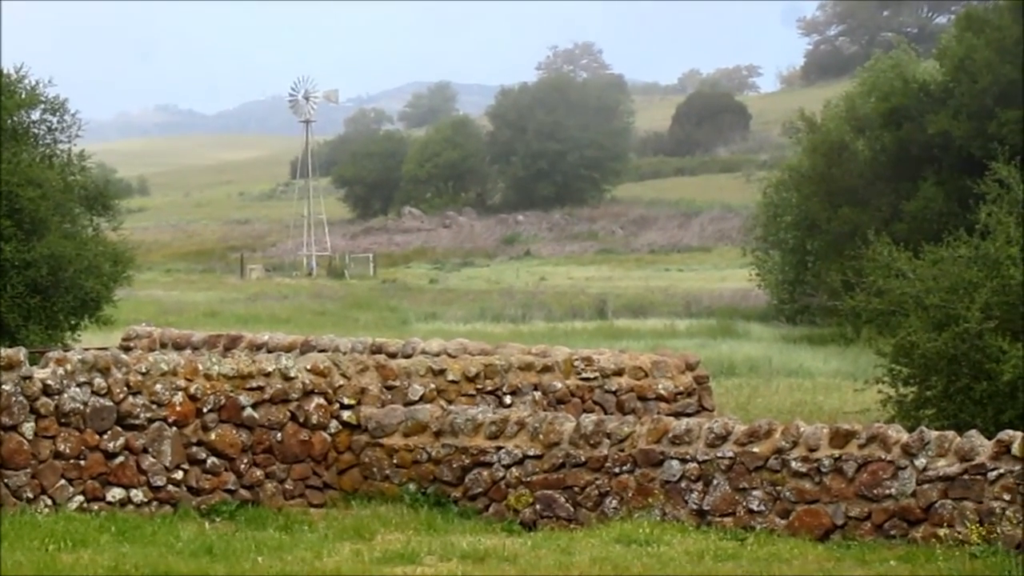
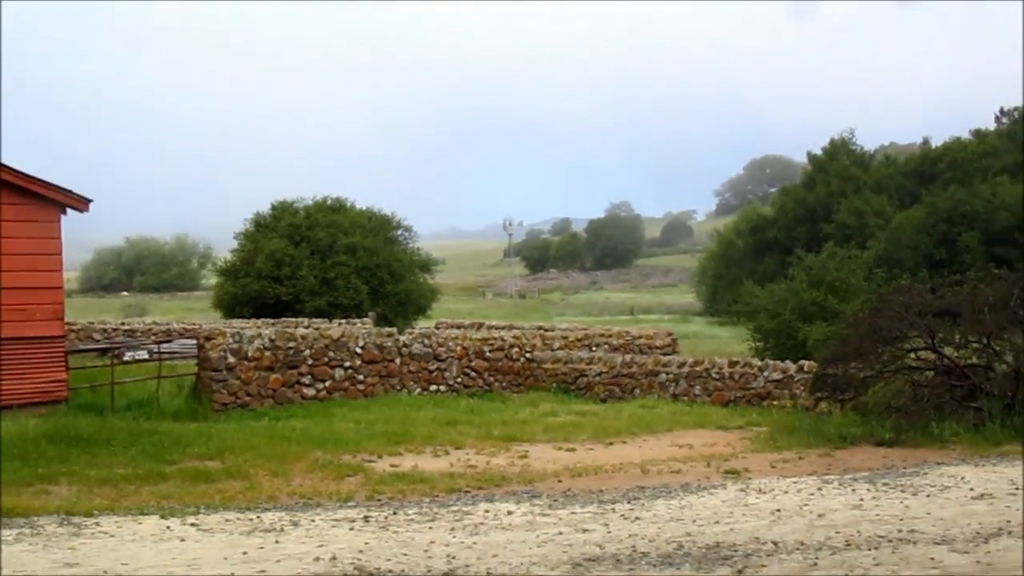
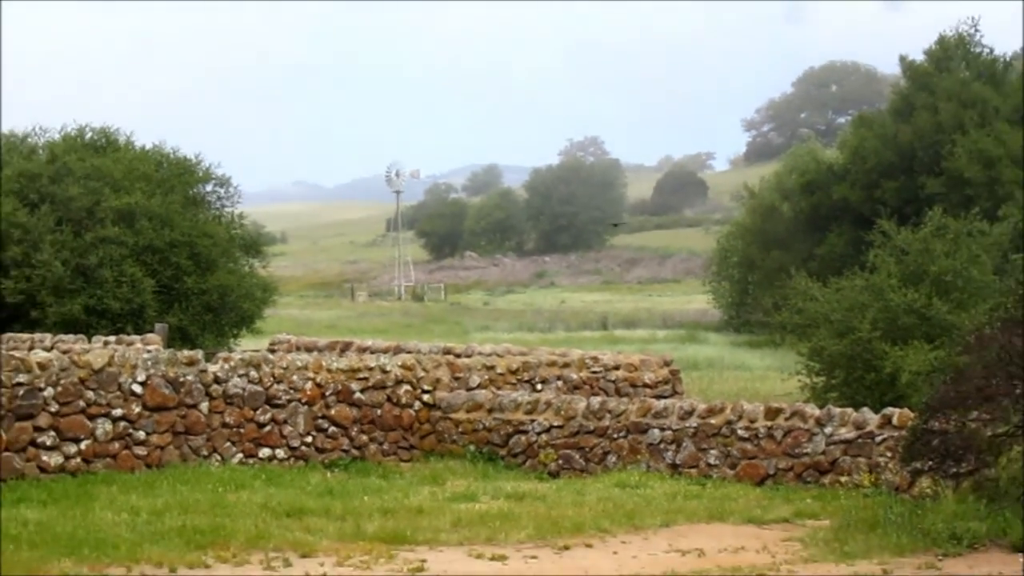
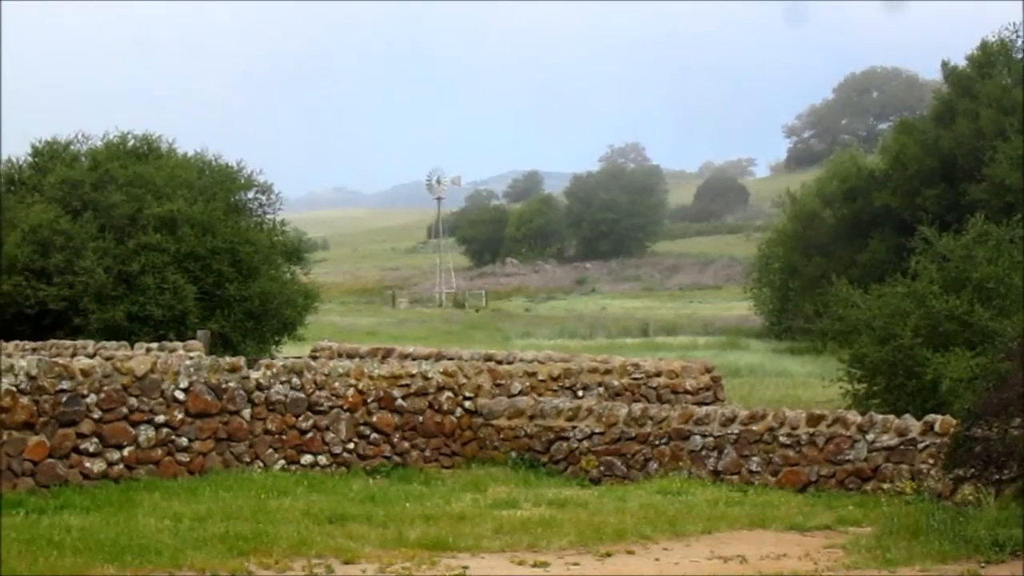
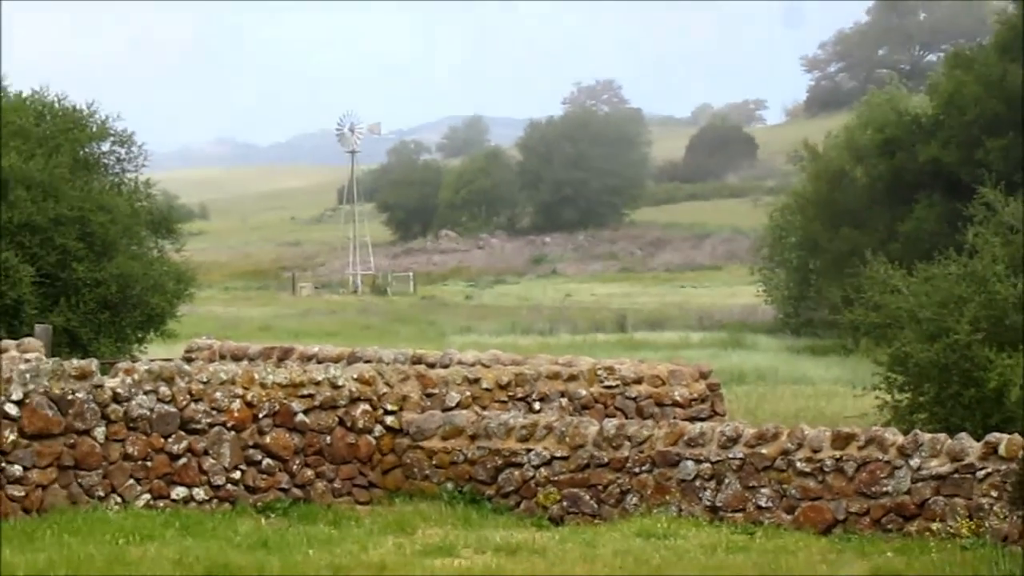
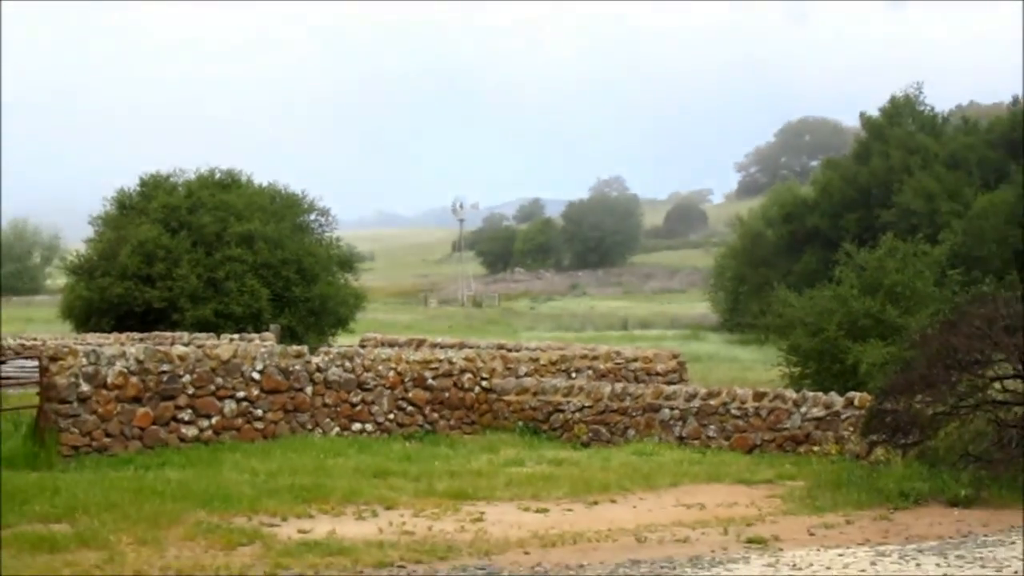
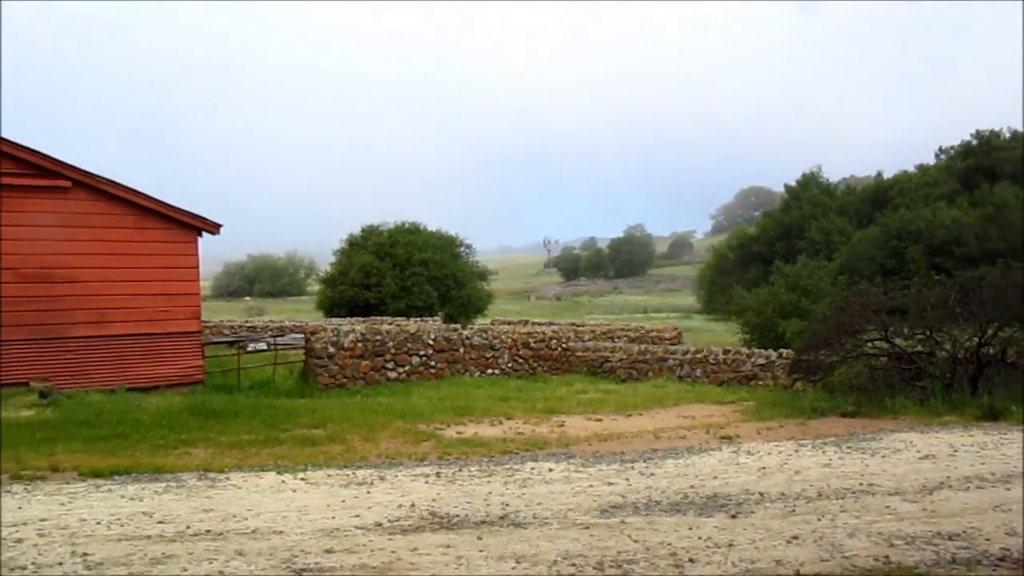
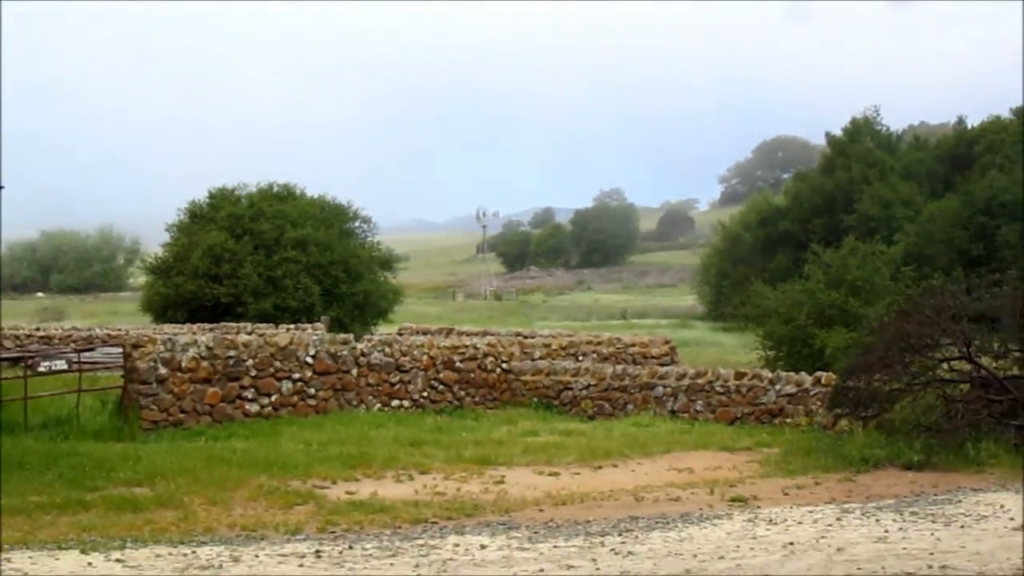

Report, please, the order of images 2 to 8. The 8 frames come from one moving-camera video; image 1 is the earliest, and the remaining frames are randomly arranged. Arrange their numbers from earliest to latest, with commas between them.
5, 3, 4, 6, 8, 2, 7
